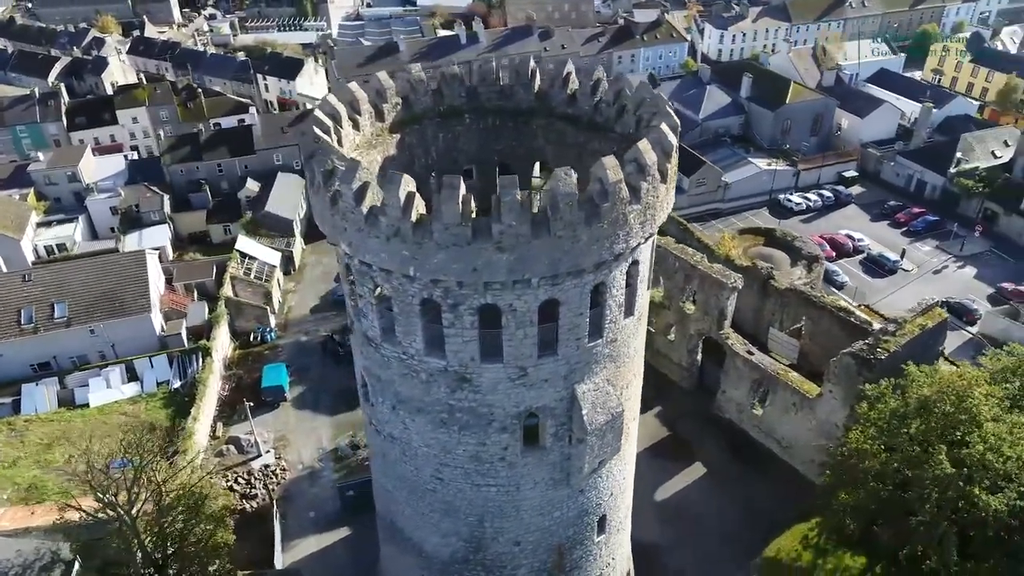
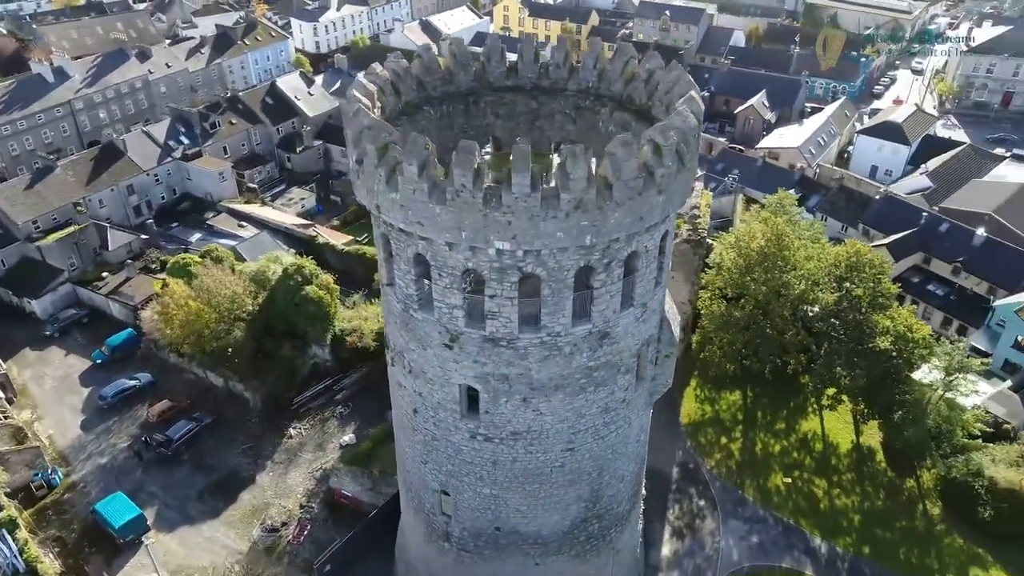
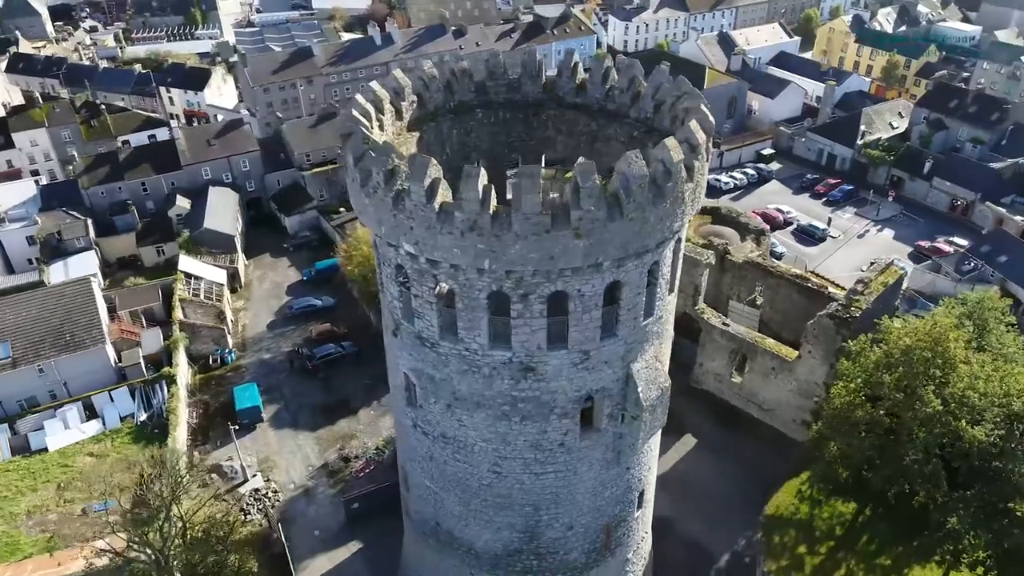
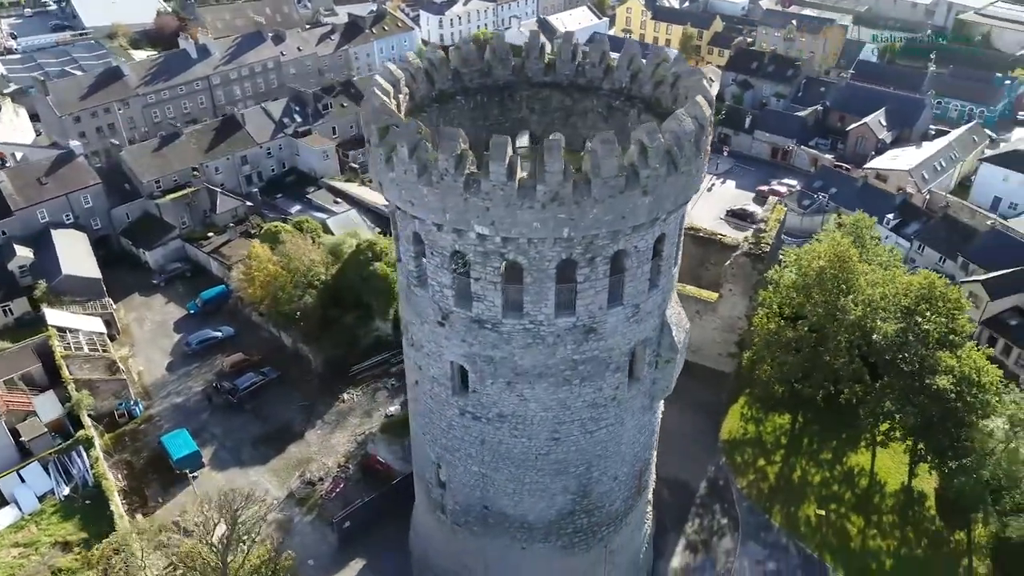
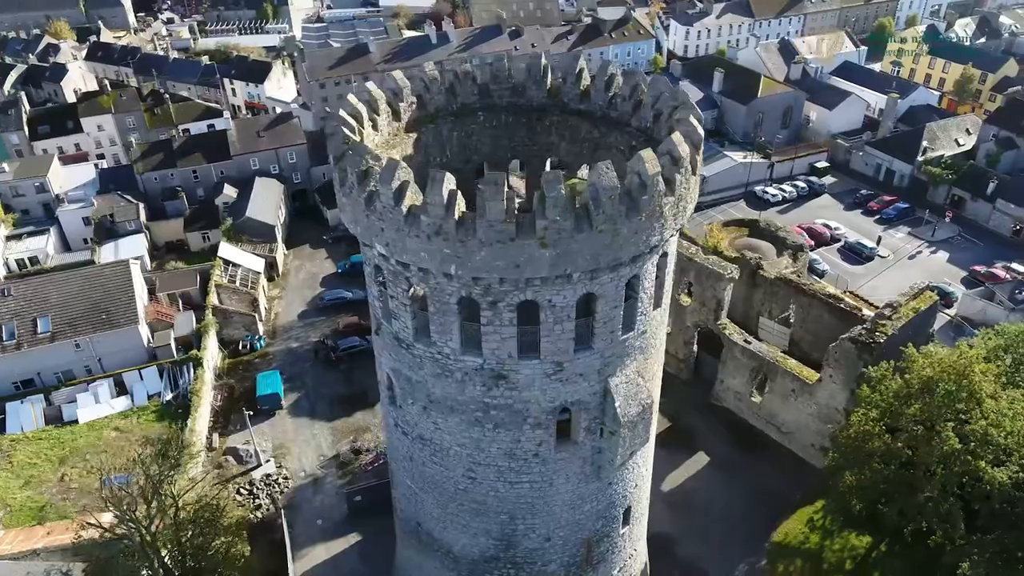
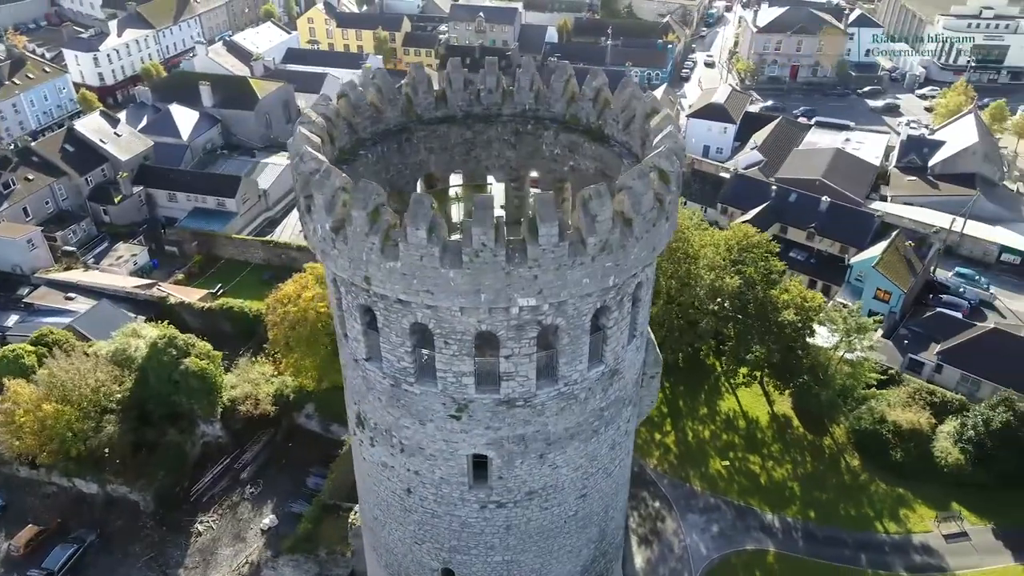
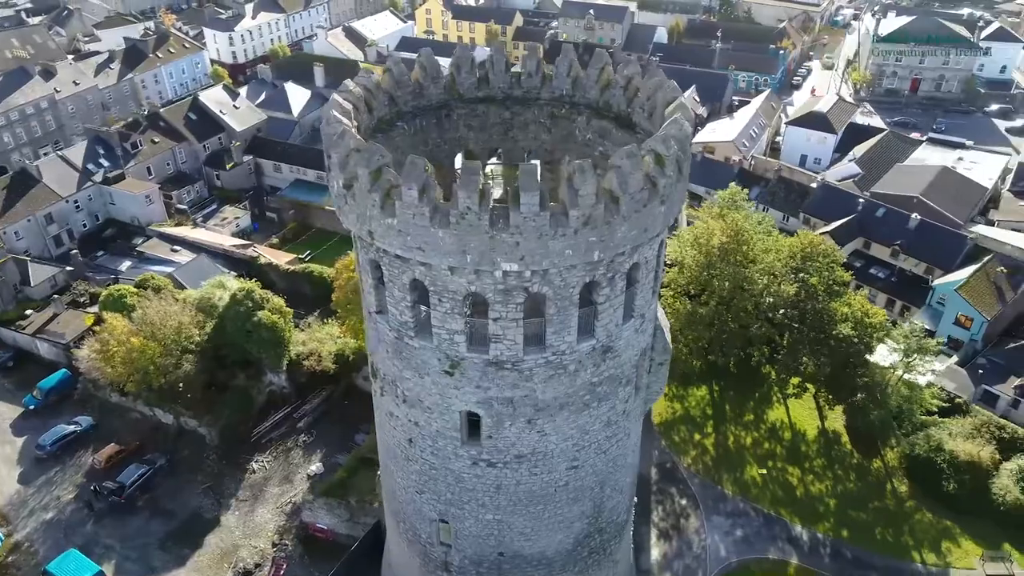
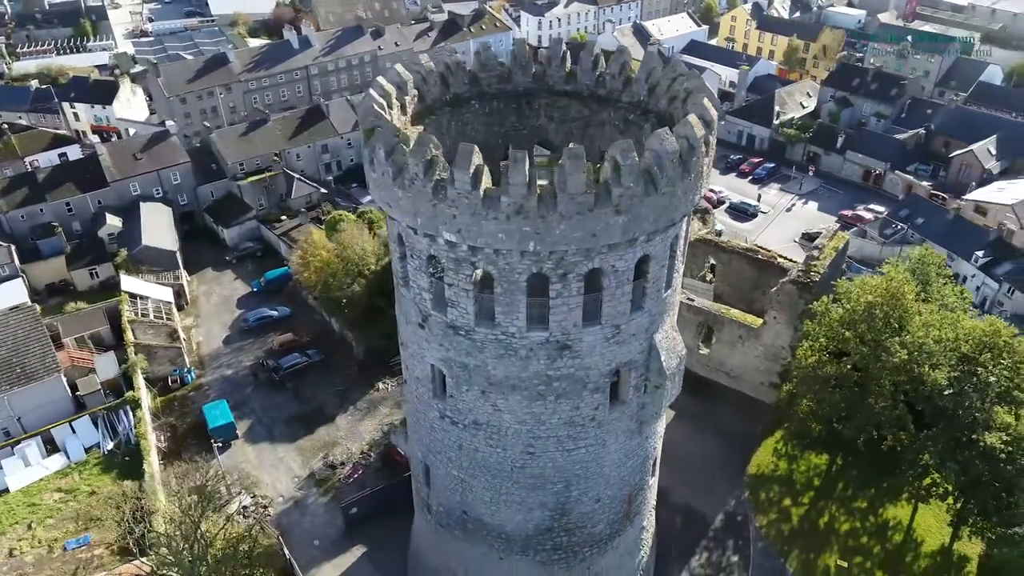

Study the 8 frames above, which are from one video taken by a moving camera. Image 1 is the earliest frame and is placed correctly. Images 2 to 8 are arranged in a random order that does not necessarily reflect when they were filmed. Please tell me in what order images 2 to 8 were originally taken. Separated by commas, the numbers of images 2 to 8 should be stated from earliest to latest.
5, 3, 8, 4, 2, 7, 6
